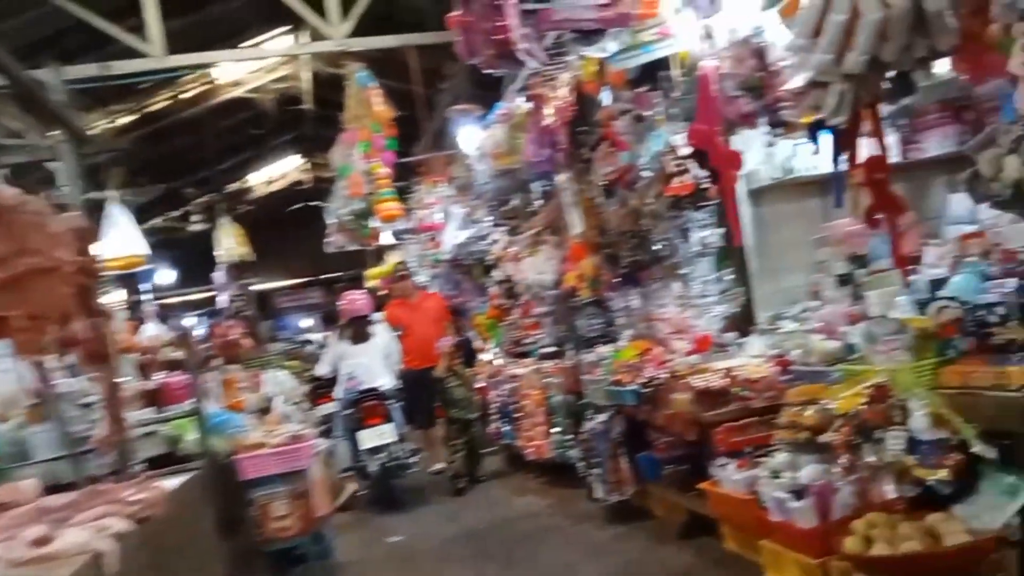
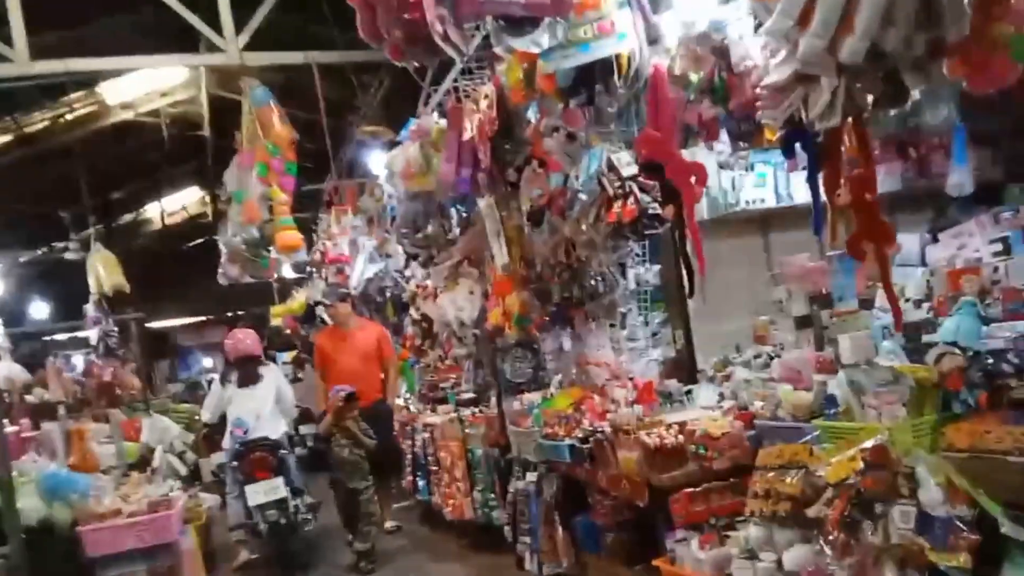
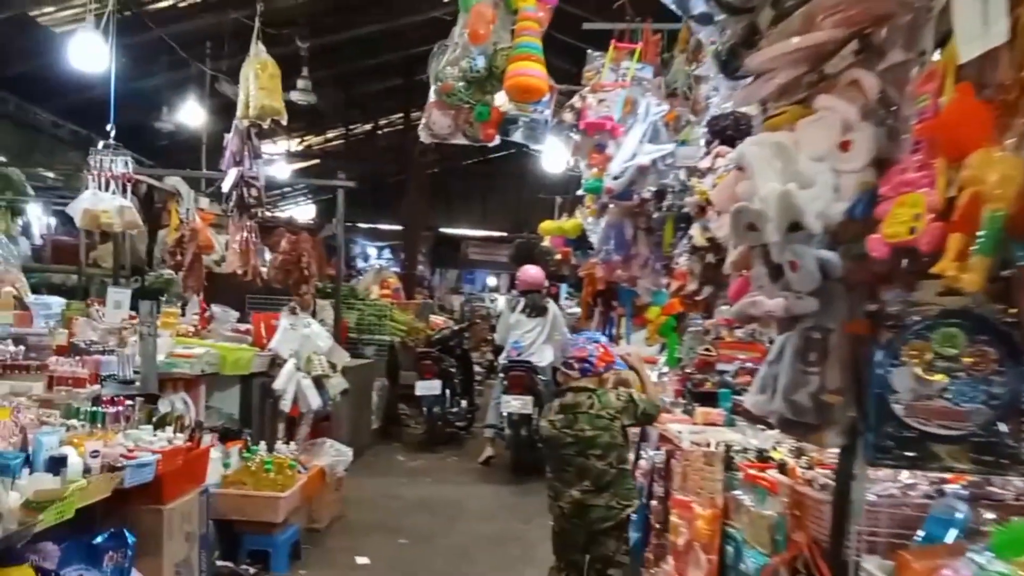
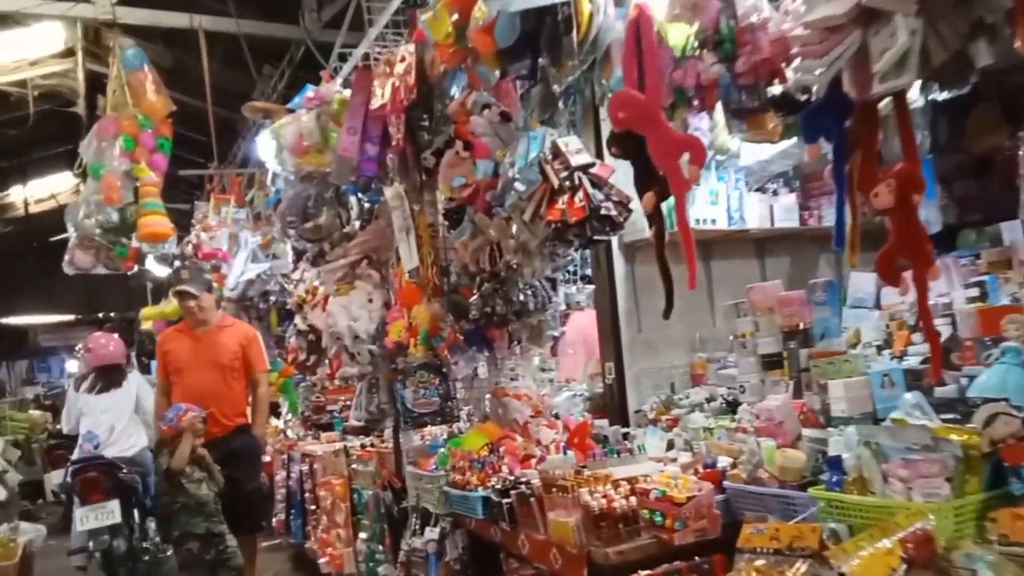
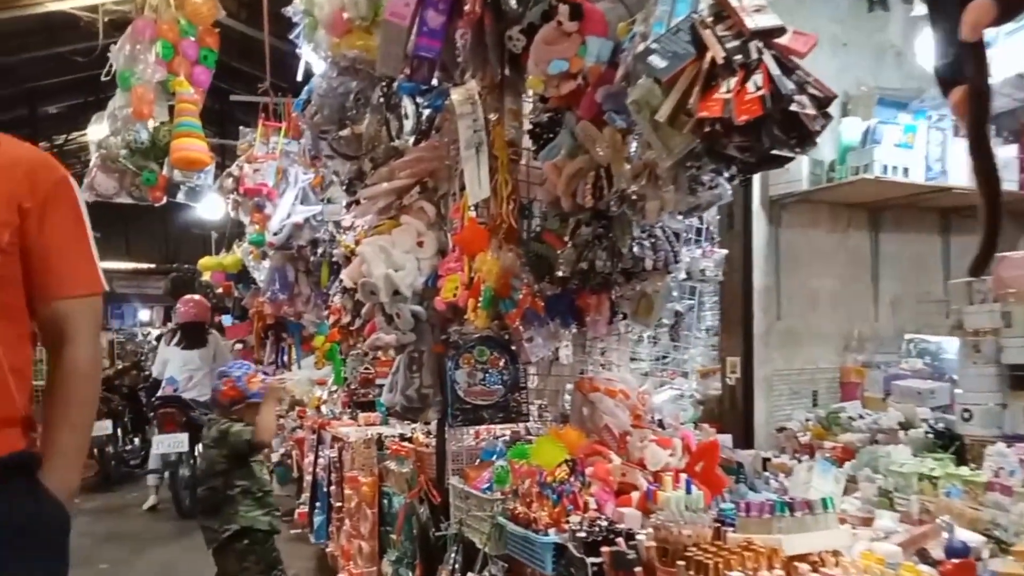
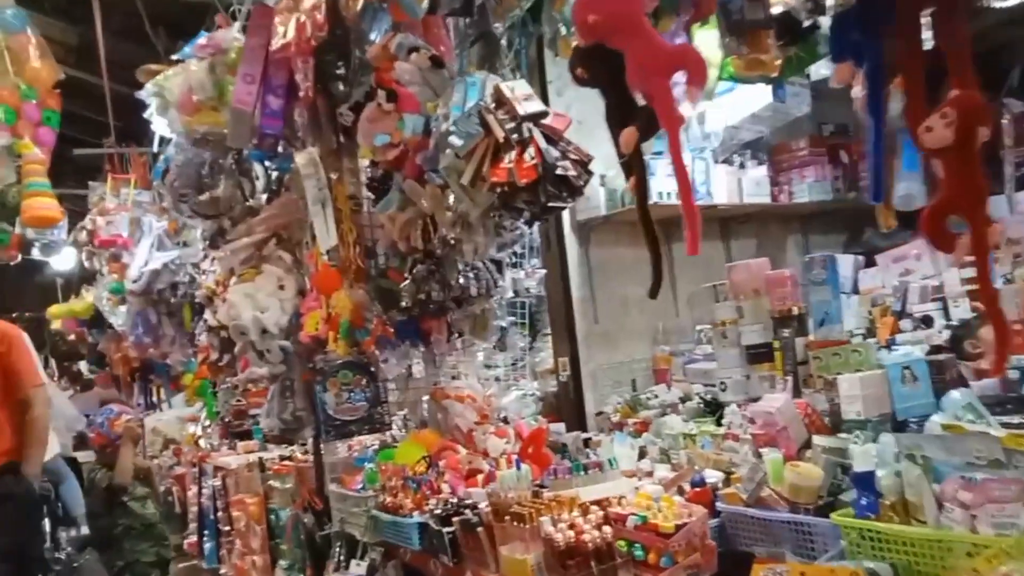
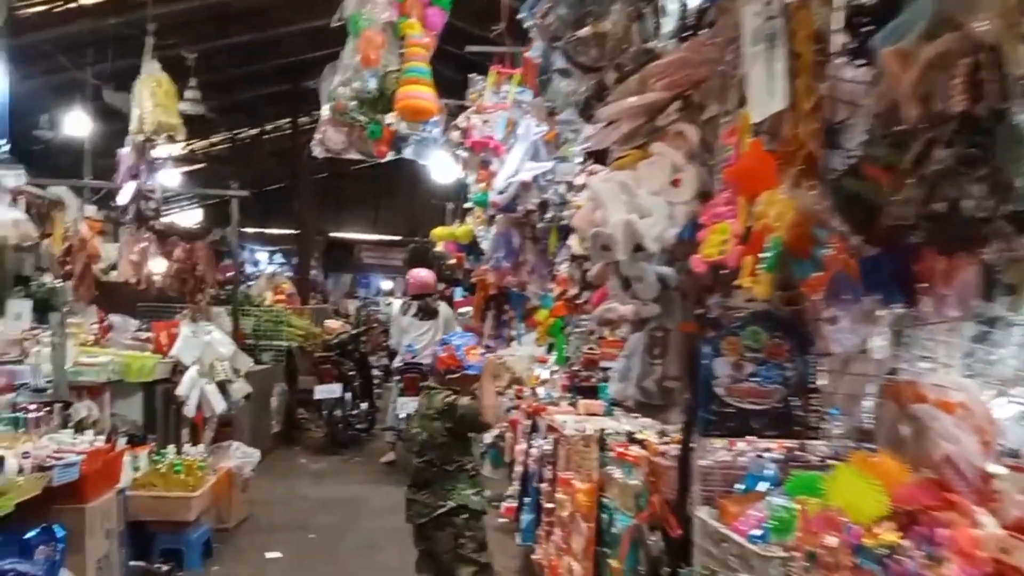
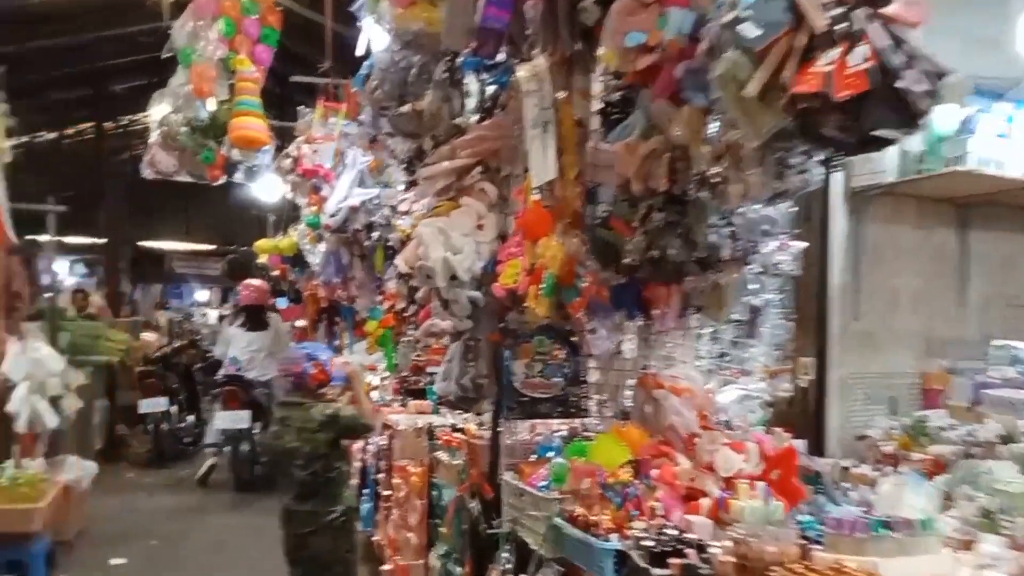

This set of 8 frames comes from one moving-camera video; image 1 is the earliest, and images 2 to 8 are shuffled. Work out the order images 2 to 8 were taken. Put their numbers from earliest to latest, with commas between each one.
2, 4, 6, 5, 8, 7, 3
